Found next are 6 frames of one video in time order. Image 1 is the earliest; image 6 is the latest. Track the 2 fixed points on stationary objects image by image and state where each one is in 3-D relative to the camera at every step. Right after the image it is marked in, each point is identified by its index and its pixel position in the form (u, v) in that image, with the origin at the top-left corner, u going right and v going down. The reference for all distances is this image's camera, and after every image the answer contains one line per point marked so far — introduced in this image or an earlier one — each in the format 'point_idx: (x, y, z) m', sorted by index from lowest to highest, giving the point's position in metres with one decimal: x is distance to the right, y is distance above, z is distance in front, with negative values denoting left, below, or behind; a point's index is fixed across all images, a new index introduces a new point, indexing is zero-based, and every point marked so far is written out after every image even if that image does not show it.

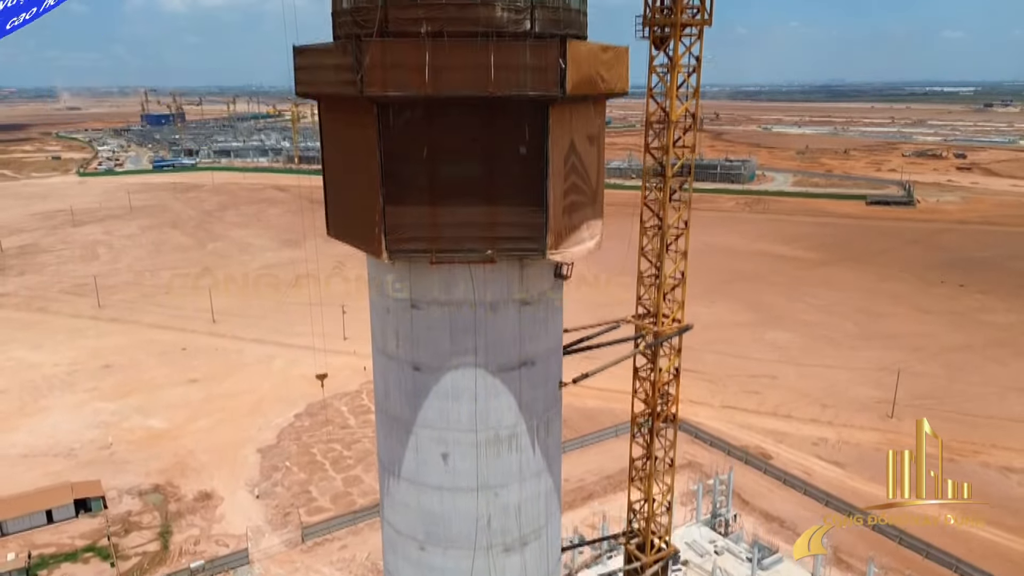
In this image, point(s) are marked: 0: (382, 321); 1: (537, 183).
0: (-1.2, -0.3, +6.7) m
1: (+0.2, +0.9, +6.0) m
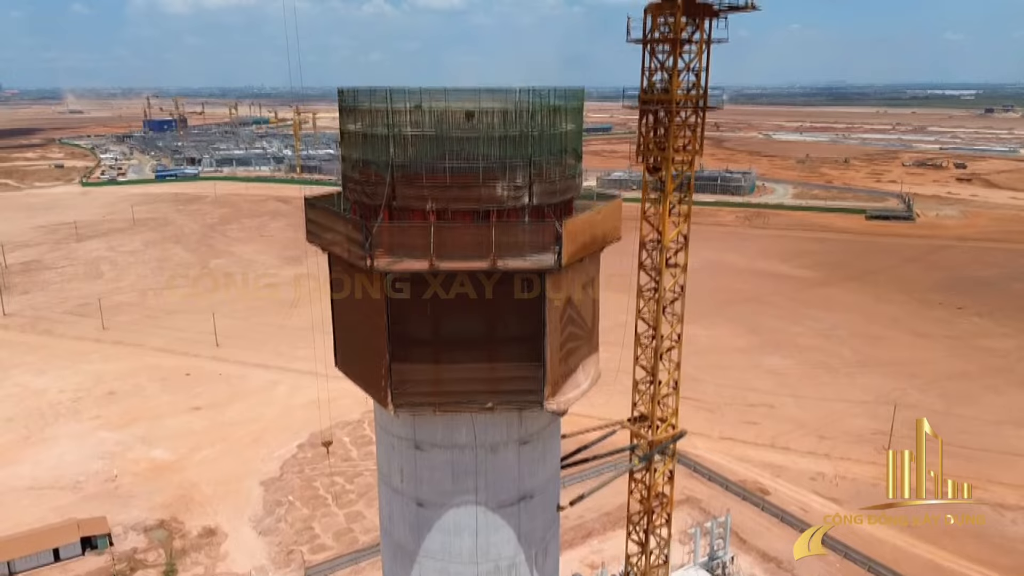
0: (-1.2, -1.7, +7.0) m
1: (+0.2, -0.5, +6.4) m
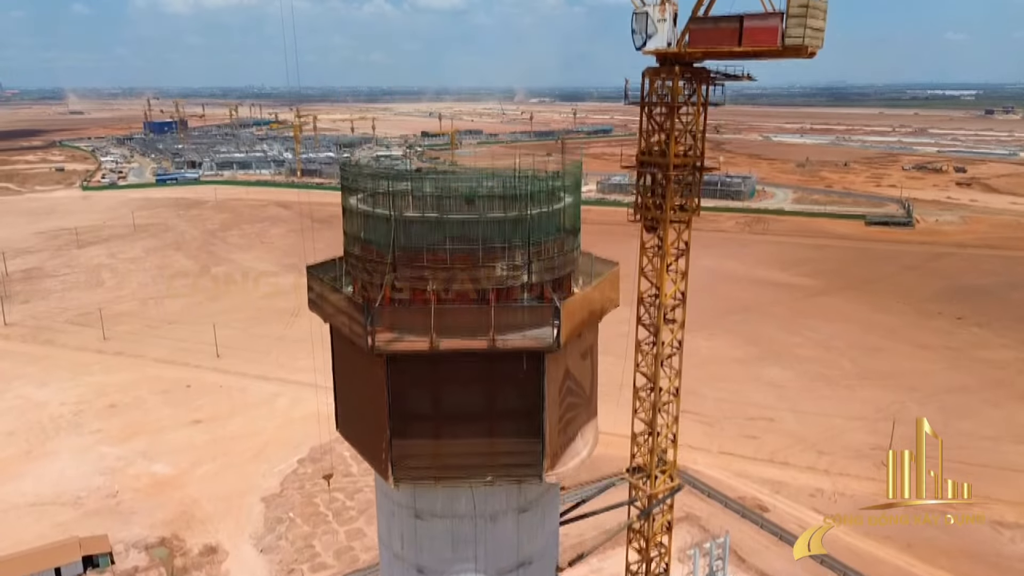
0: (-1.2, -2.3, +7.1) m
1: (+0.2, -1.1, +6.5) m
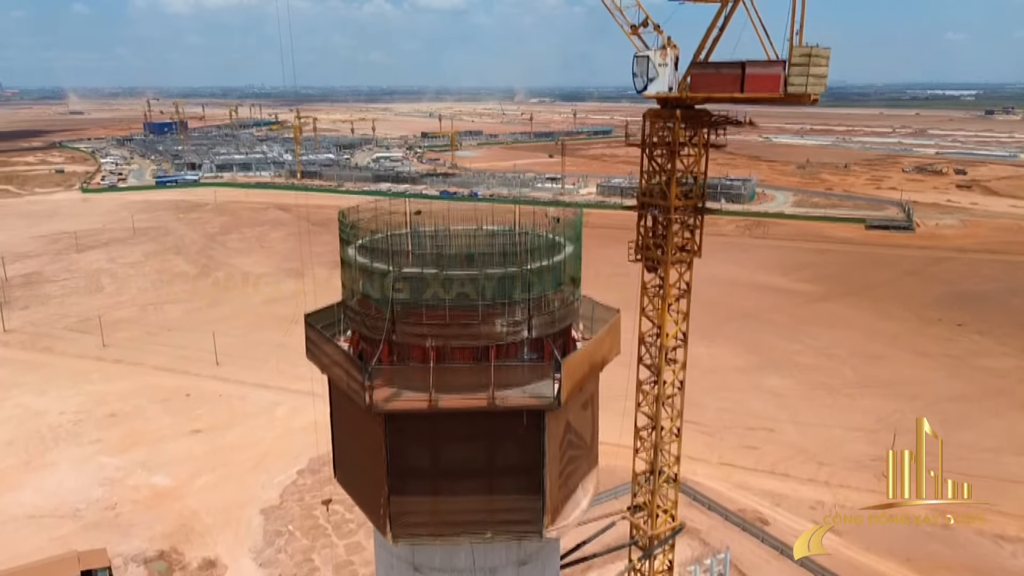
0: (-1.2, -2.8, +7.1) m
1: (+0.2, -1.6, +6.4) m
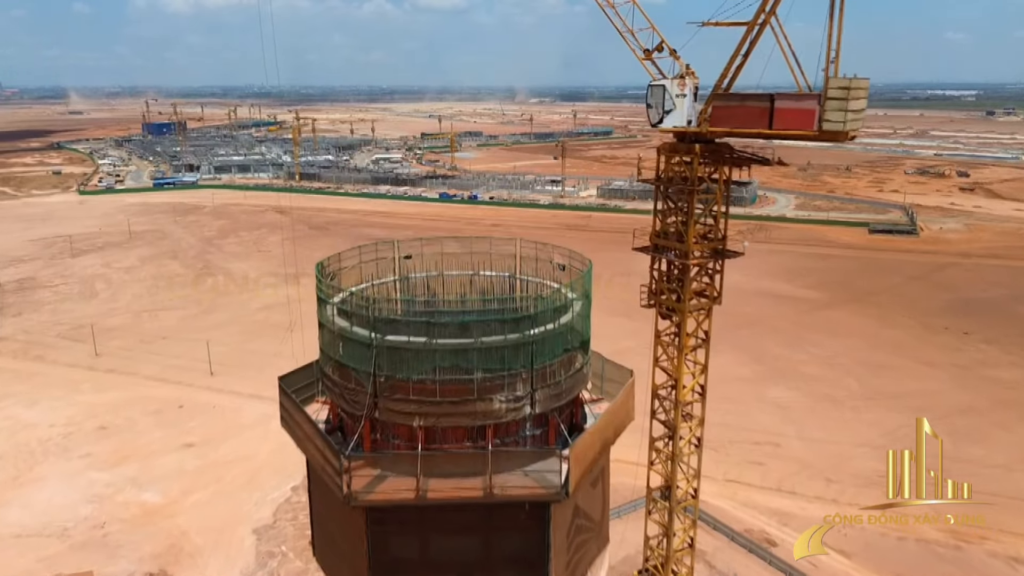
0: (-1.2, -3.3, +6.3) m
1: (+0.2, -2.1, +5.6) m
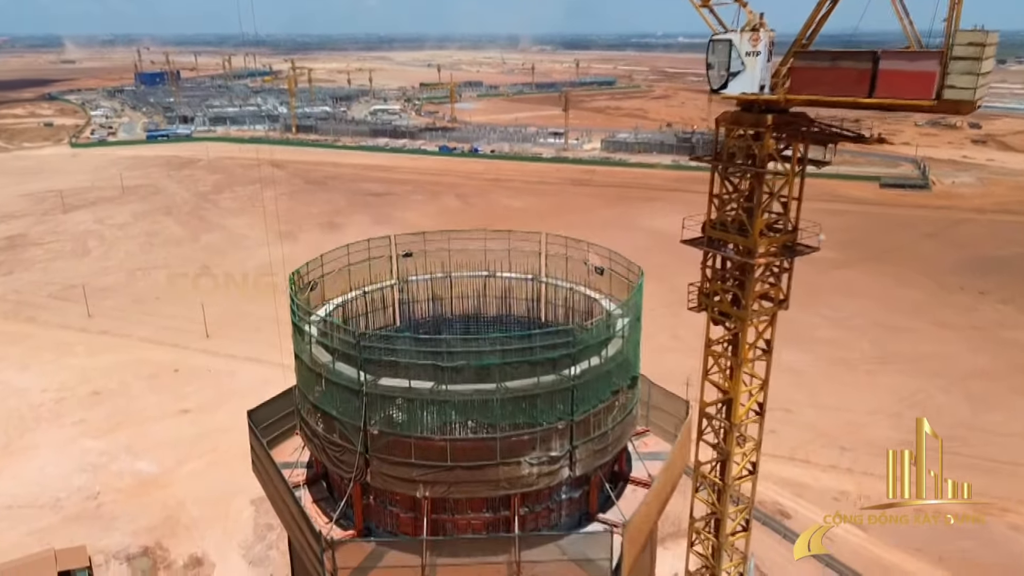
0: (-1.1, -3.4, +5.2) m
1: (+0.4, -2.3, +4.5) m
